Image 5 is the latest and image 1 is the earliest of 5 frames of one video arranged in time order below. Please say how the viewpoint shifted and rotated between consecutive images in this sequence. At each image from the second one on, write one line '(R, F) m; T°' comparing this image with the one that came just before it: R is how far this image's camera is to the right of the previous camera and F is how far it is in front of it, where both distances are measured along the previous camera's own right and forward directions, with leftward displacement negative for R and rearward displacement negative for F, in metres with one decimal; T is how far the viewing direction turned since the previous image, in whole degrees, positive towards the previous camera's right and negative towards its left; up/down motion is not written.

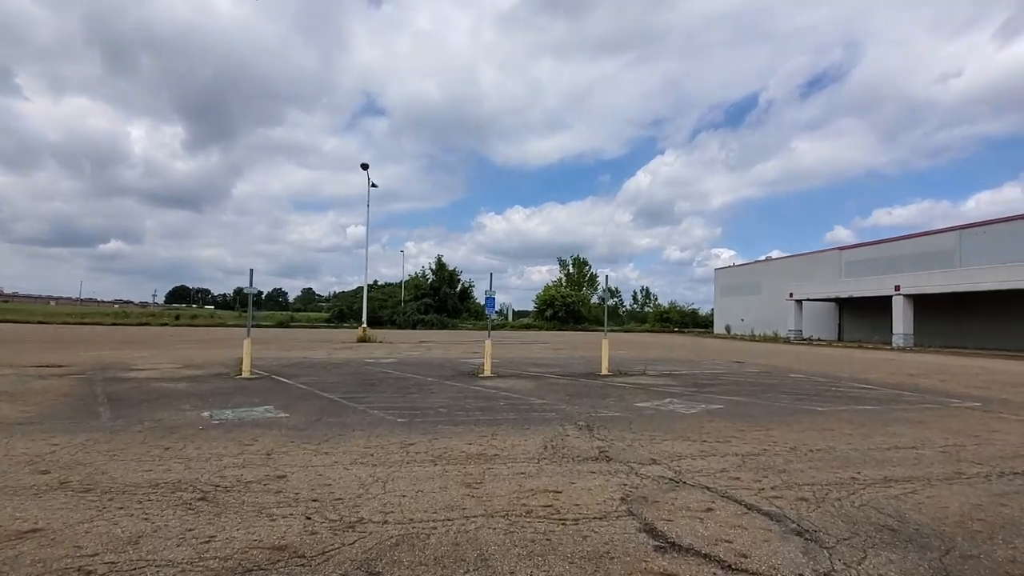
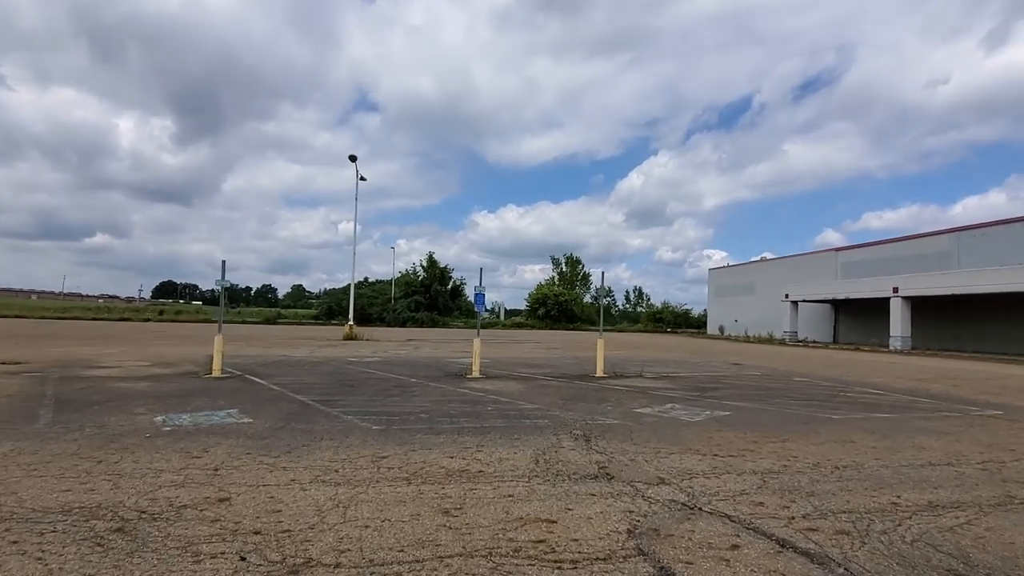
(0.0, +0.8) m; +1°
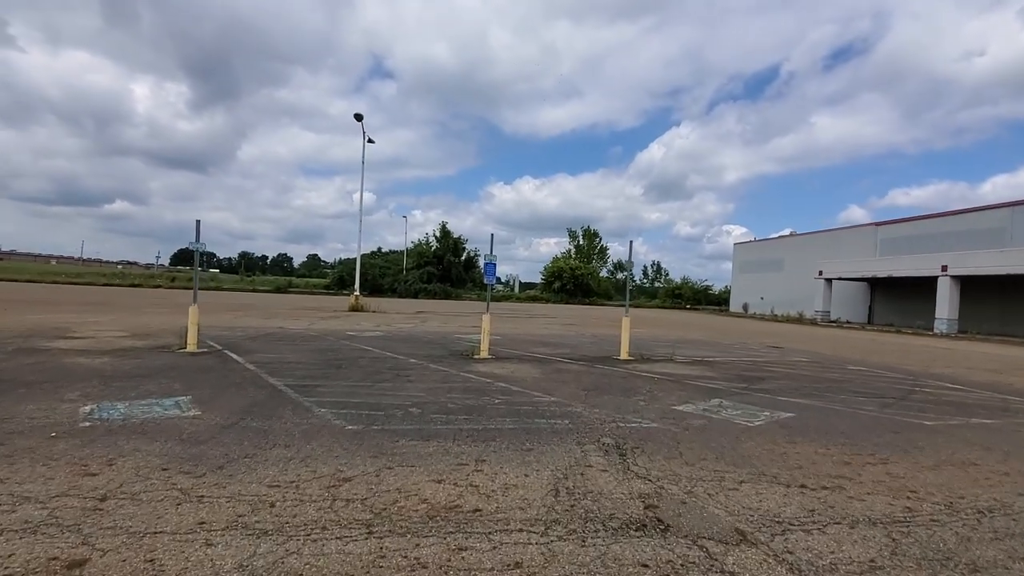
(0.0, +1.8) m; -2°
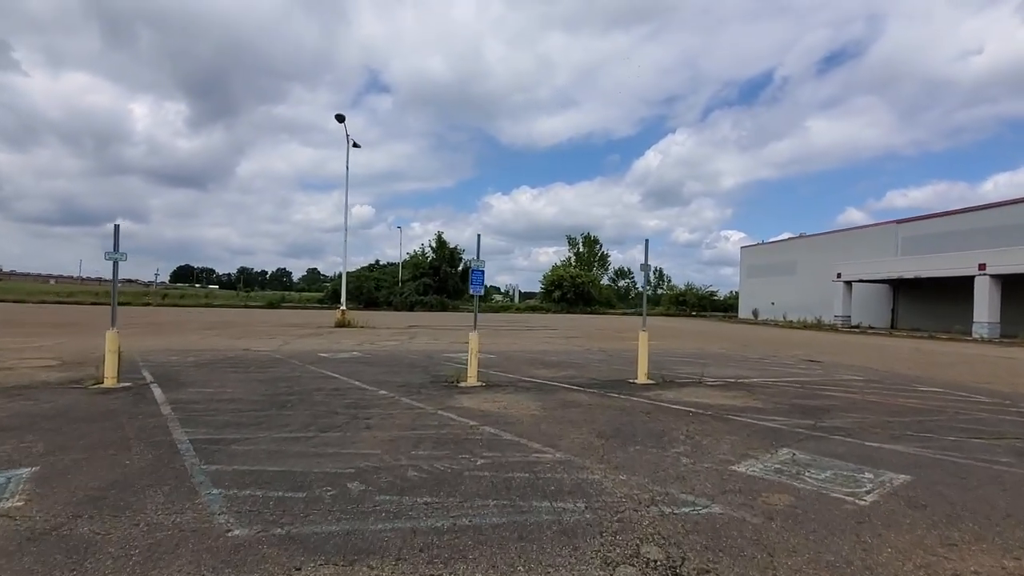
(+0.2, +2.3) m; 0°
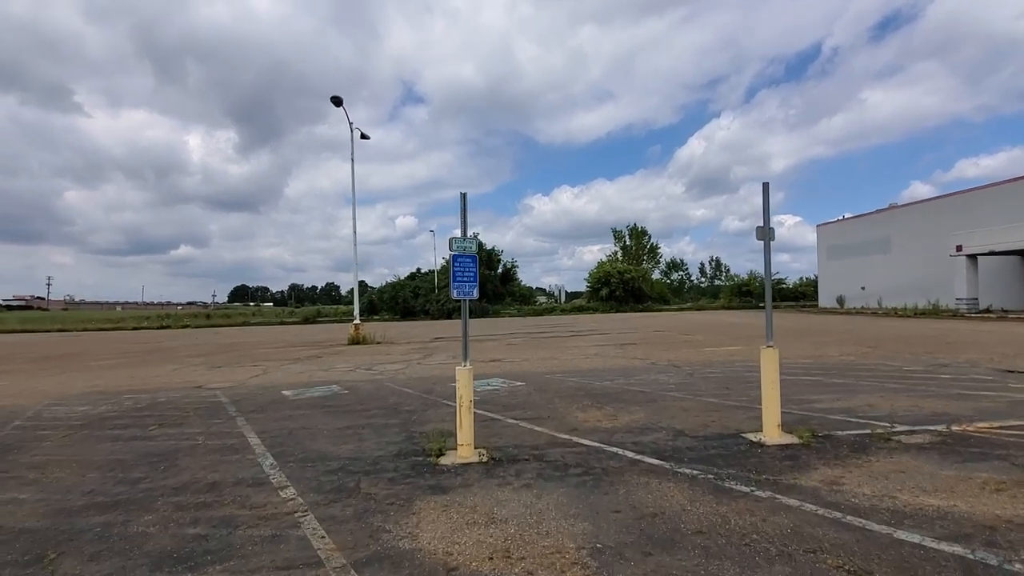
(+0.3, +4.6) m; -5°
